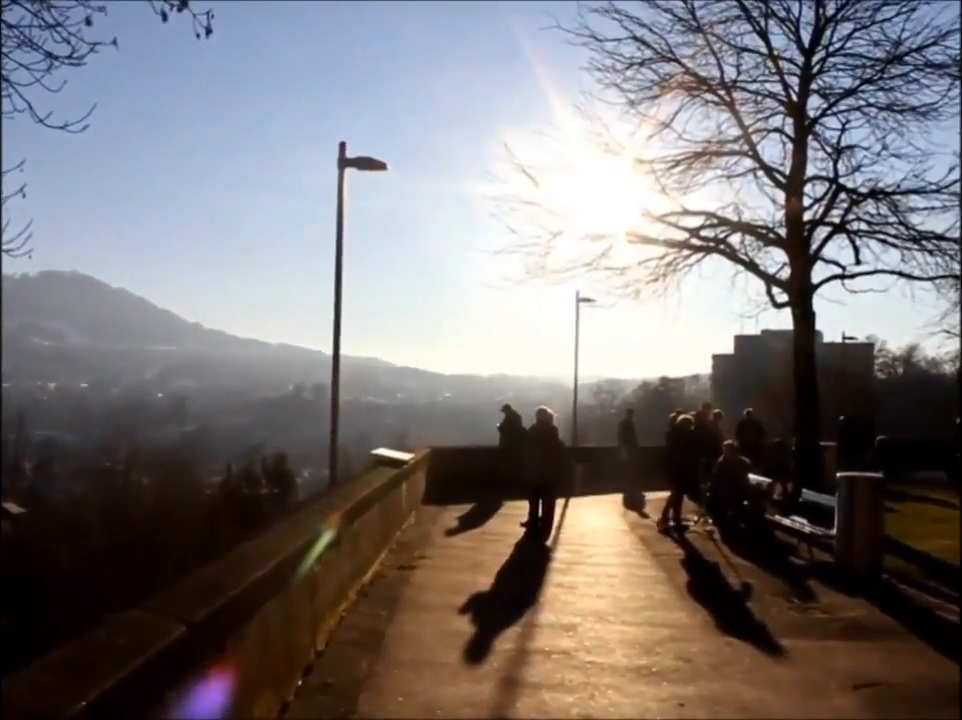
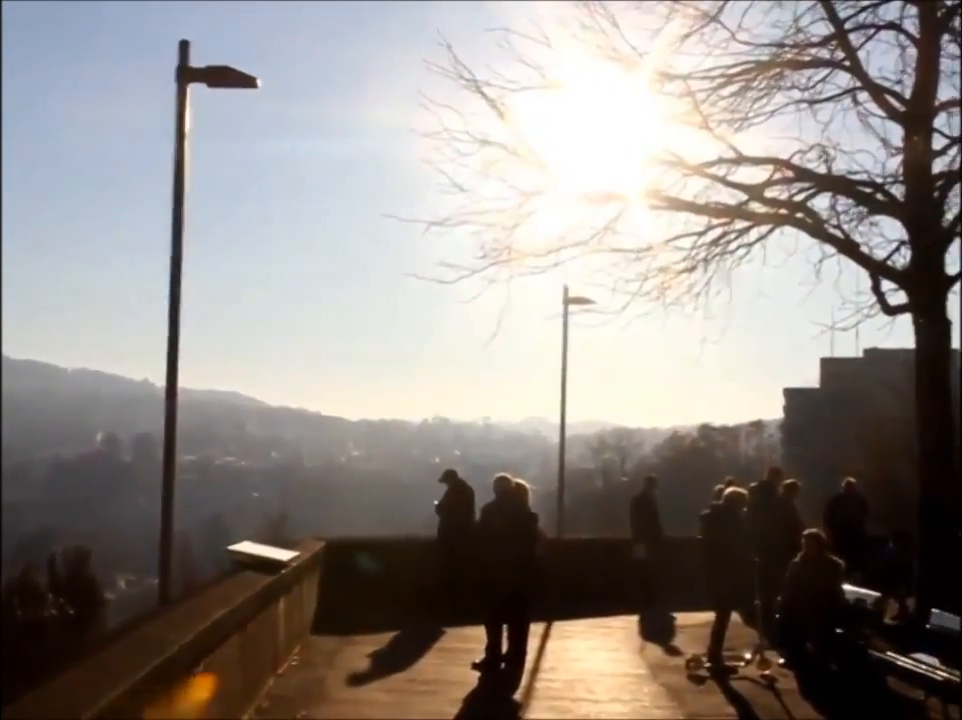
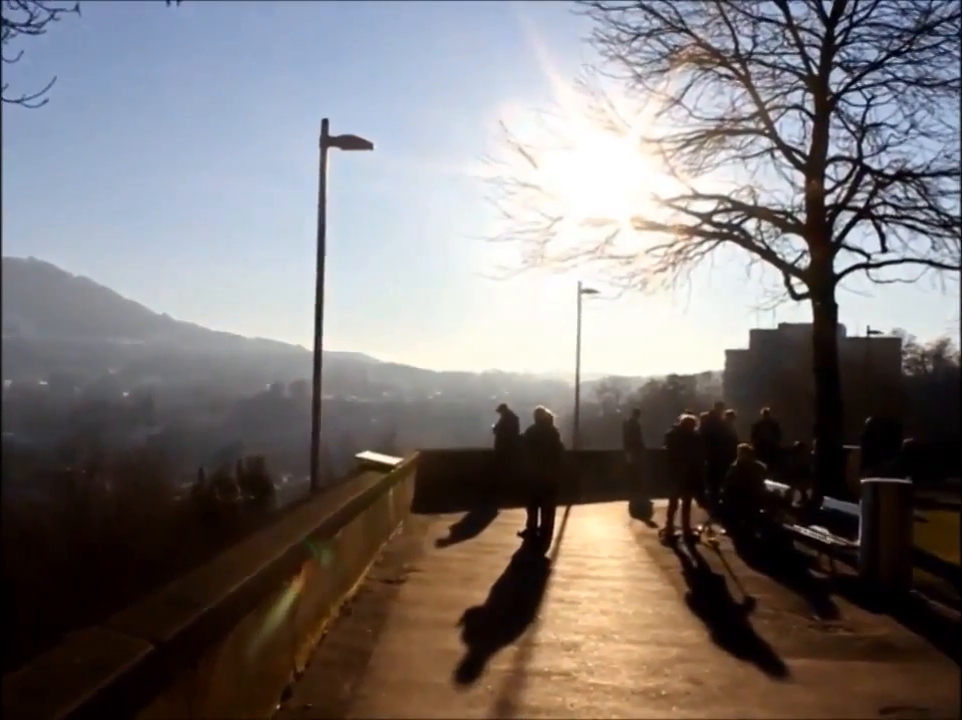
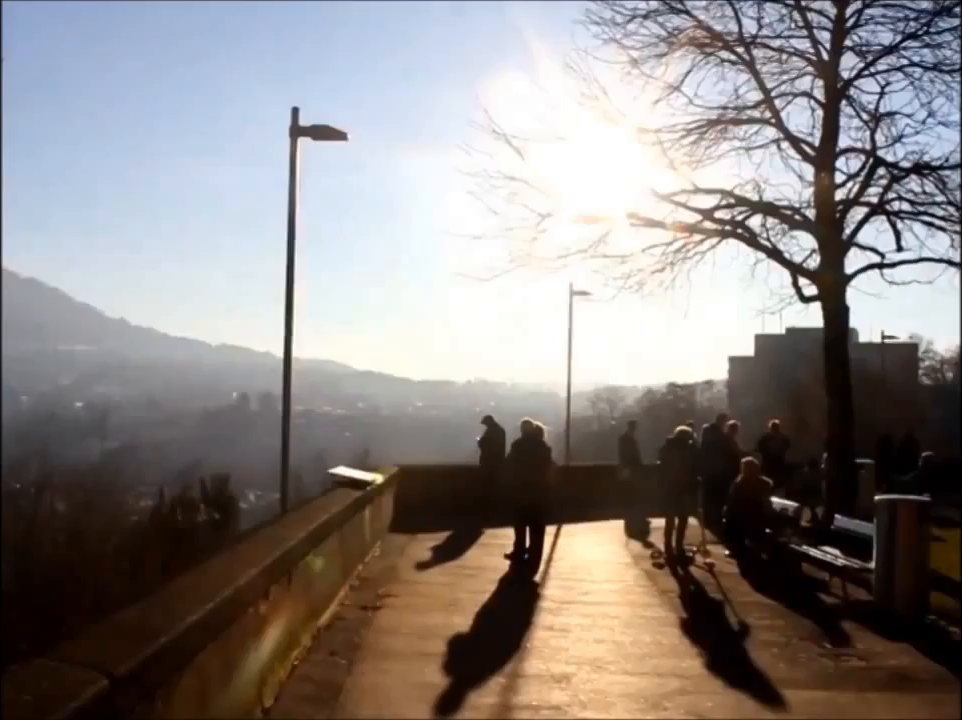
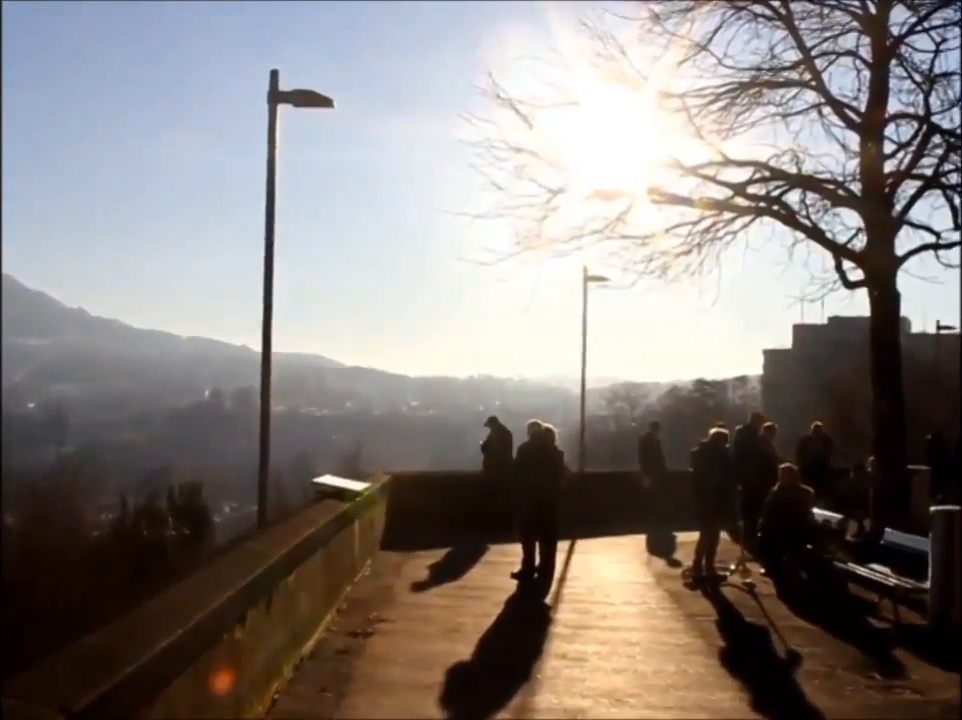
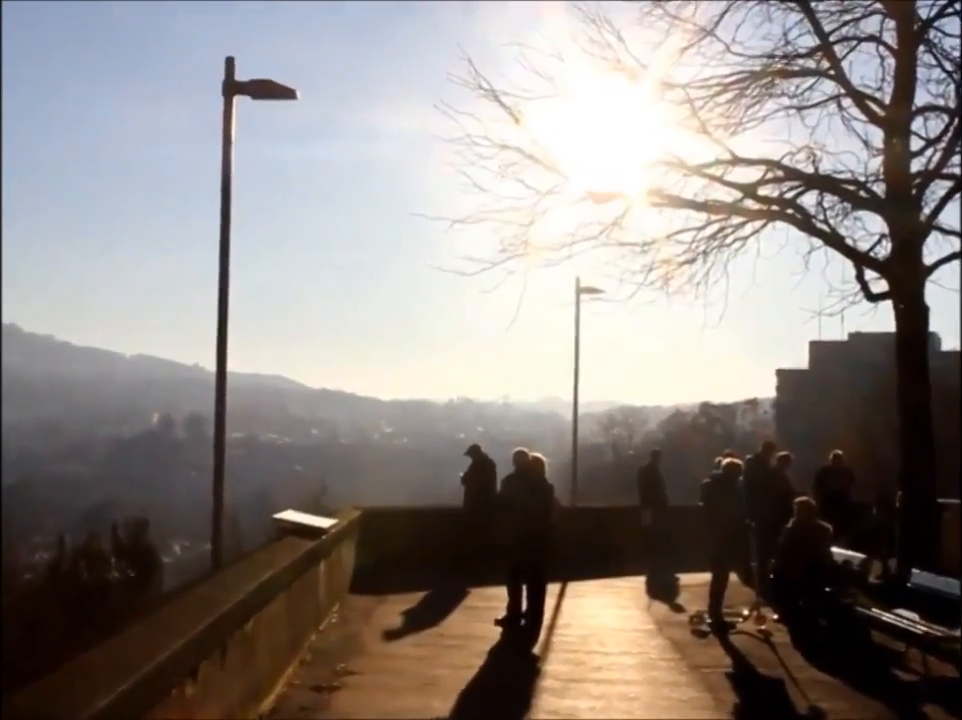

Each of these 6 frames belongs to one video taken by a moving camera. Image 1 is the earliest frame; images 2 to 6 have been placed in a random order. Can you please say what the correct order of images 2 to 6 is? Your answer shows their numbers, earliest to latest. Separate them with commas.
3, 4, 5, 6, 2
